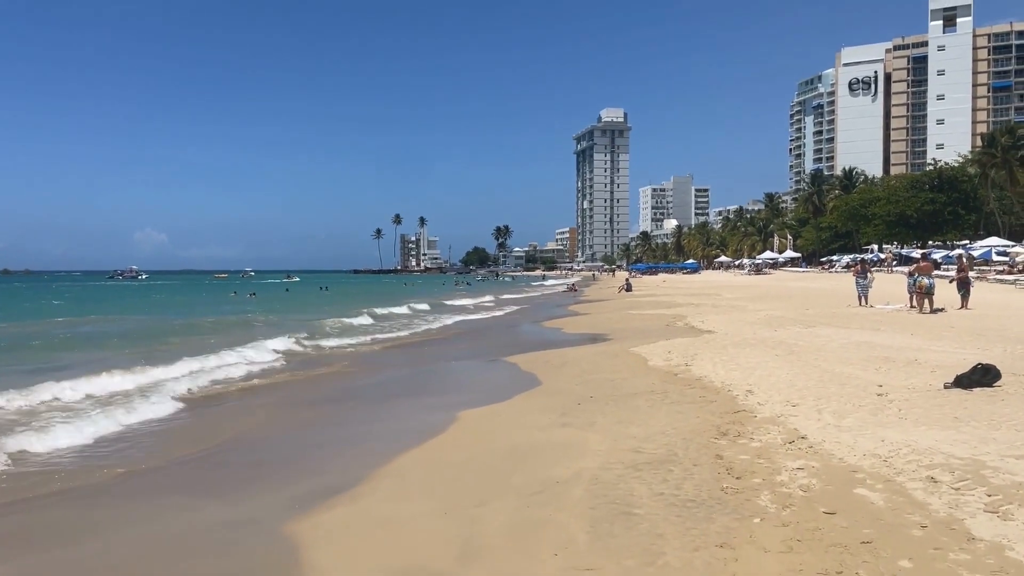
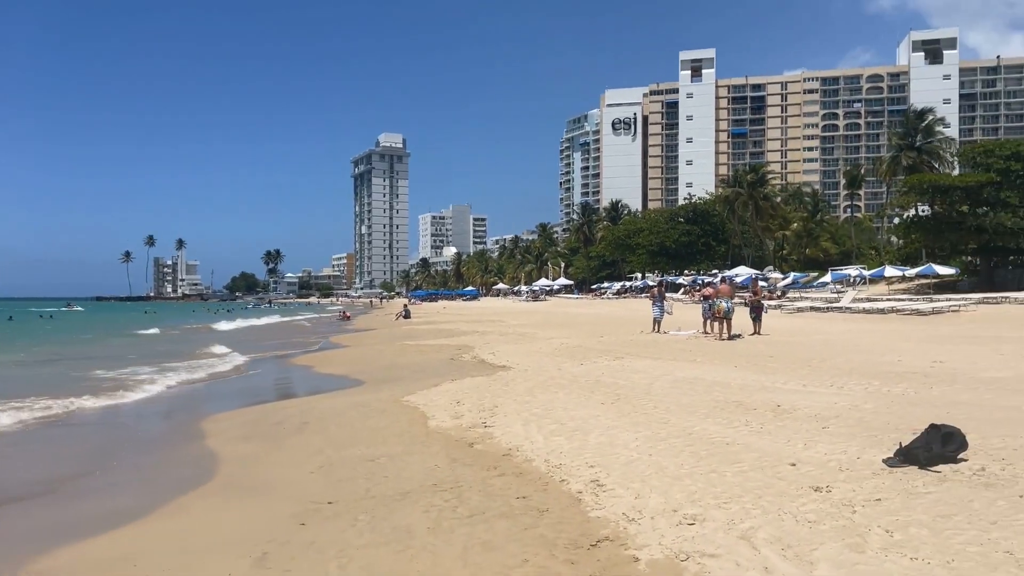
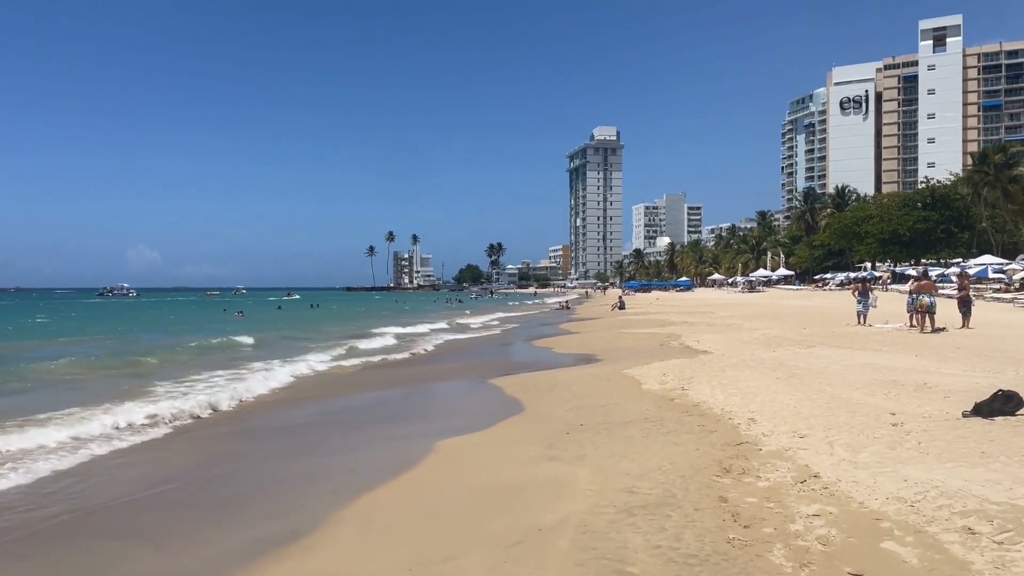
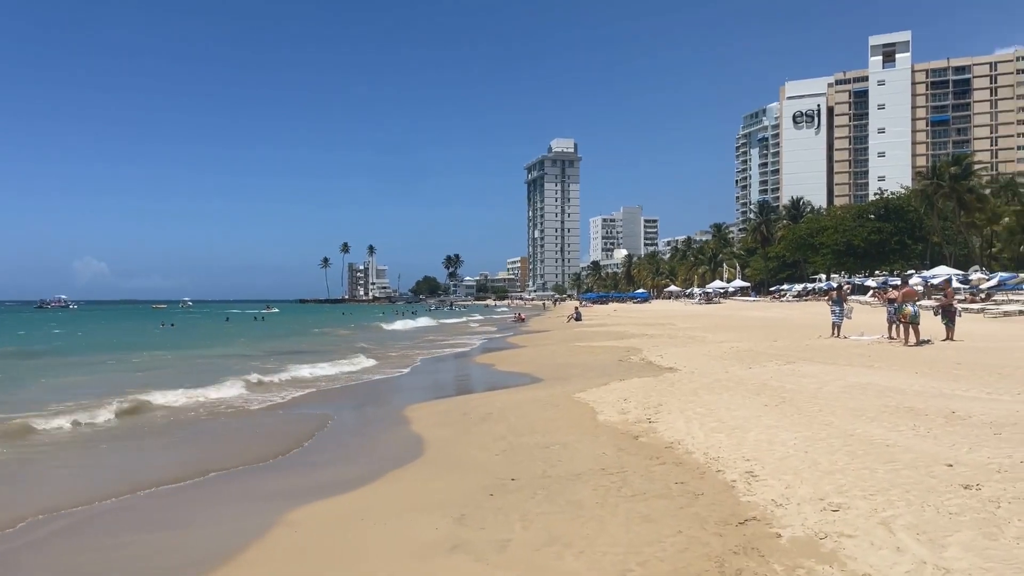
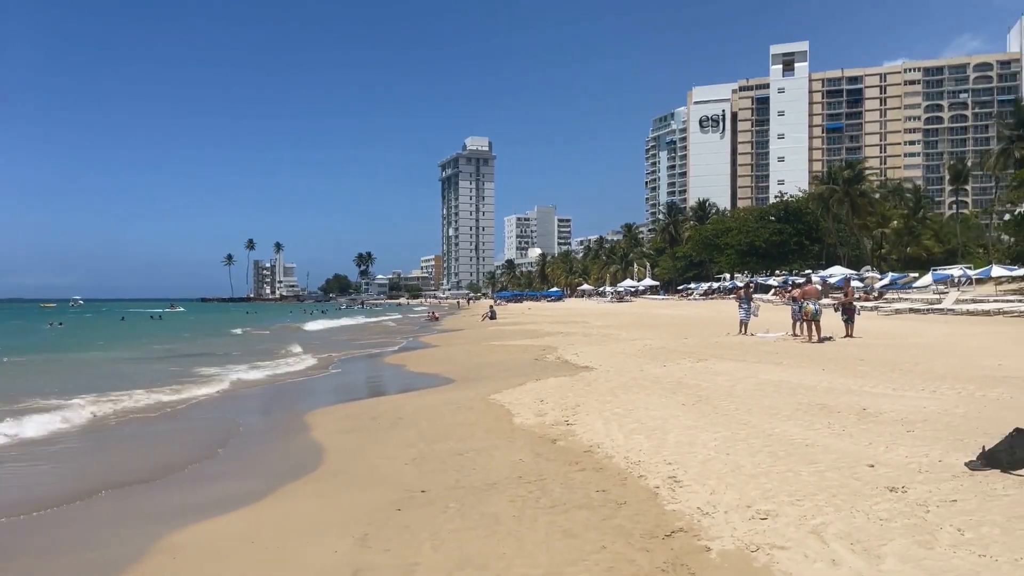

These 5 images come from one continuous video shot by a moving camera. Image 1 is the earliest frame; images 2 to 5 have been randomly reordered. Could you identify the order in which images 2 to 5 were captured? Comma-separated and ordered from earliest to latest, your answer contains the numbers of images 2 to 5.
3, 4, 5, 2
